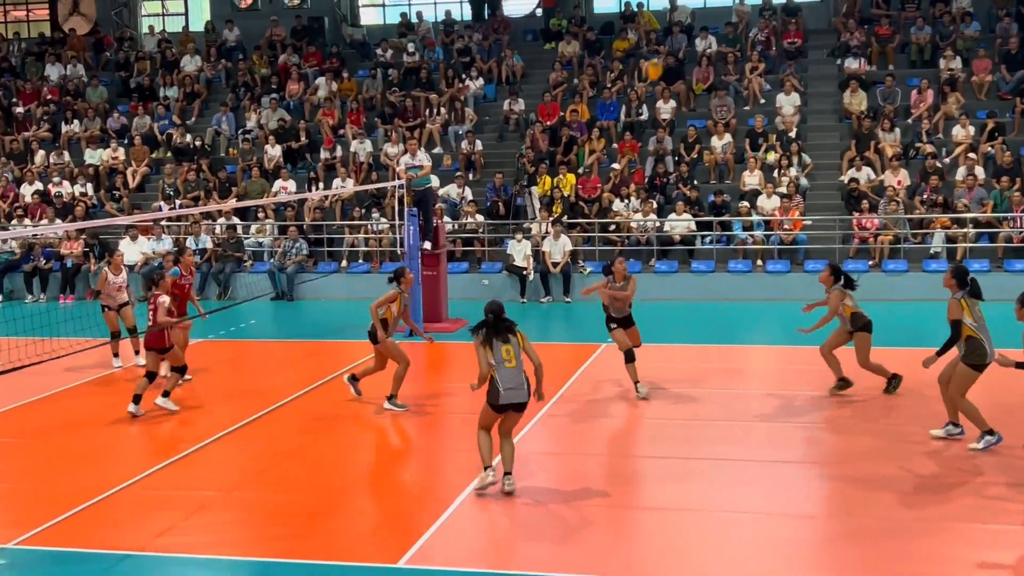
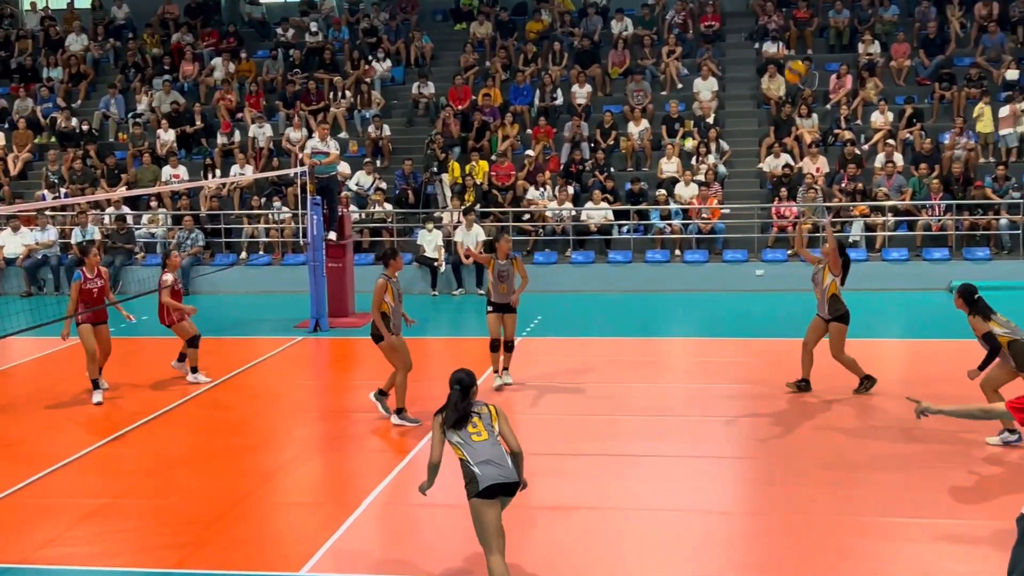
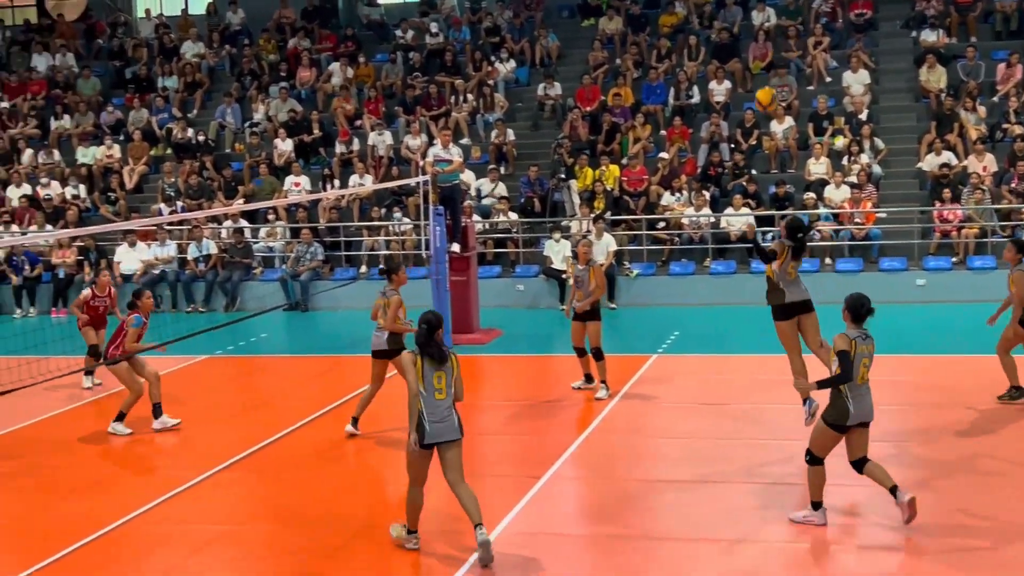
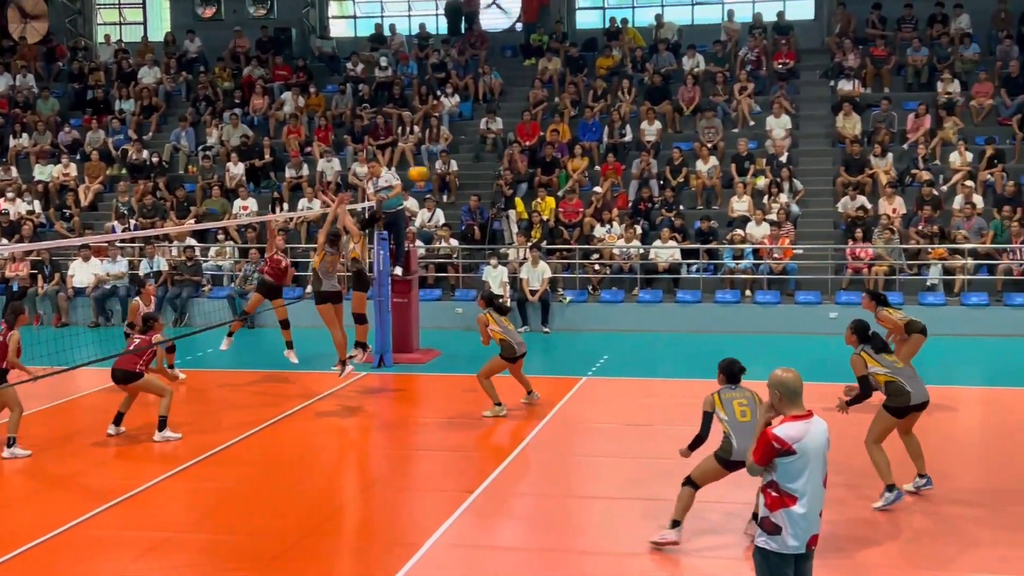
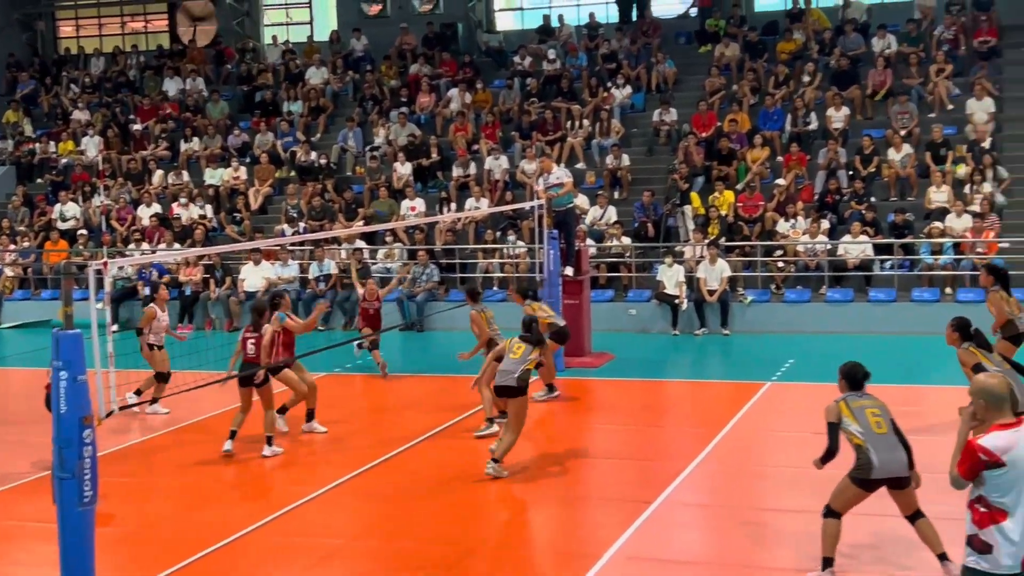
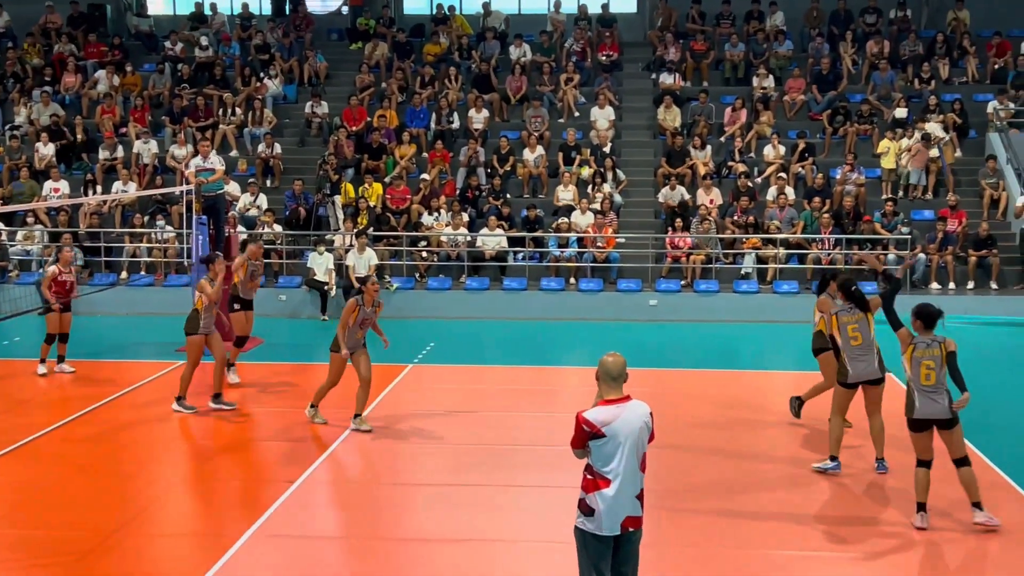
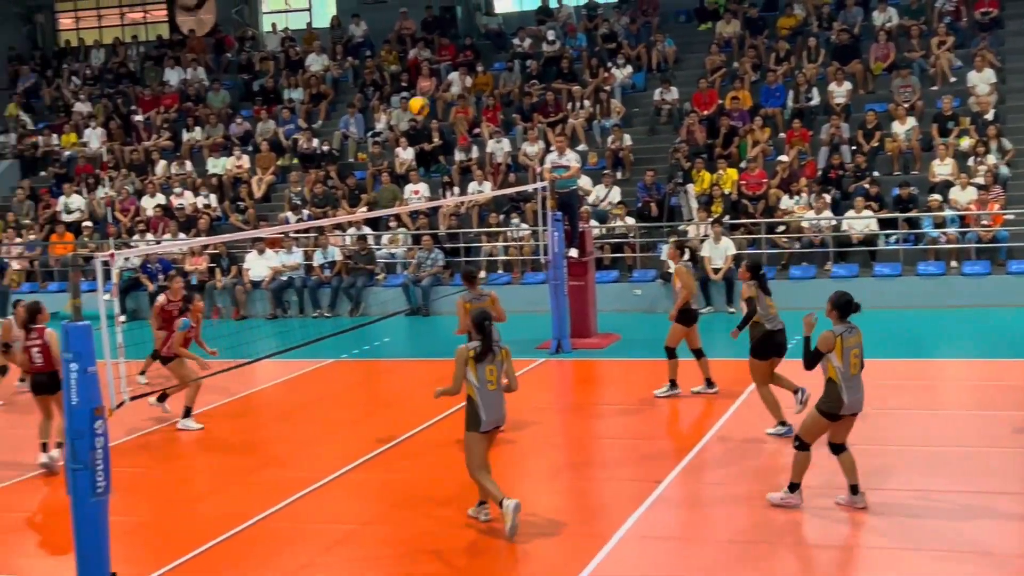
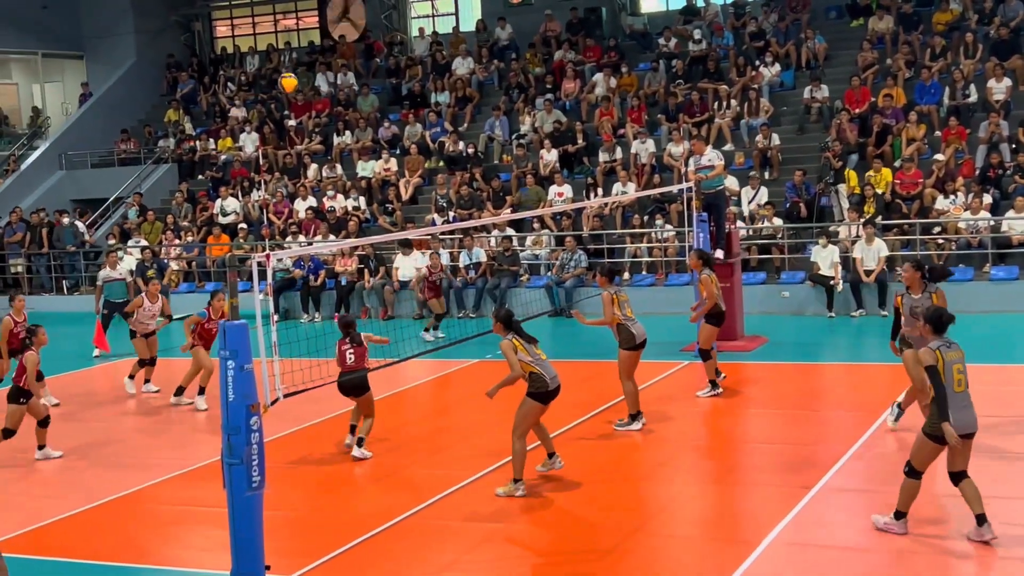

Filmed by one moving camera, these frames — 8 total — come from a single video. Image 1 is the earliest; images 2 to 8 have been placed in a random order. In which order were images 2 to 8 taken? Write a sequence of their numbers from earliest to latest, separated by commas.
2, 3, 7, 8, 5, 4, 6
